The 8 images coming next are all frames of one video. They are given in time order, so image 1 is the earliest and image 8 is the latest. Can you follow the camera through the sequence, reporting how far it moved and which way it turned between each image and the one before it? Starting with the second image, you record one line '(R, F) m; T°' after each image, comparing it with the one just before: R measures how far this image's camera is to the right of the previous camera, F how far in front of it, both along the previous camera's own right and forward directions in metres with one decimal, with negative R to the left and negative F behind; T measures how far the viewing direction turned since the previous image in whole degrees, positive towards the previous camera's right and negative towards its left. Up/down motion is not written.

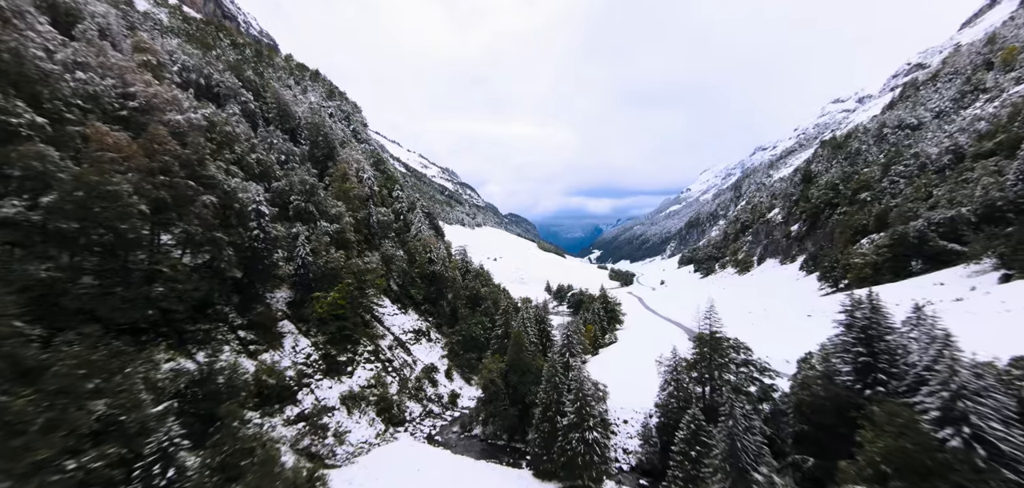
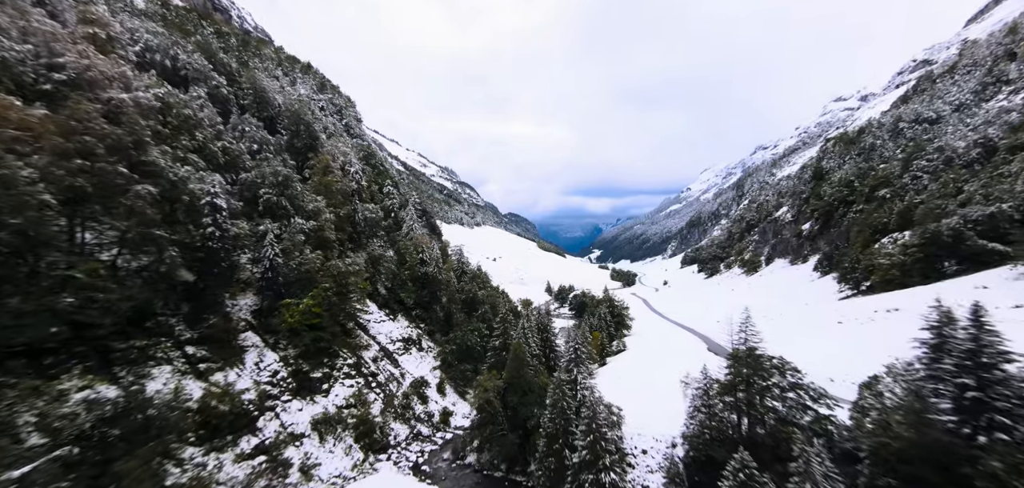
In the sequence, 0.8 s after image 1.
(0.0, +2.9) m; 0°
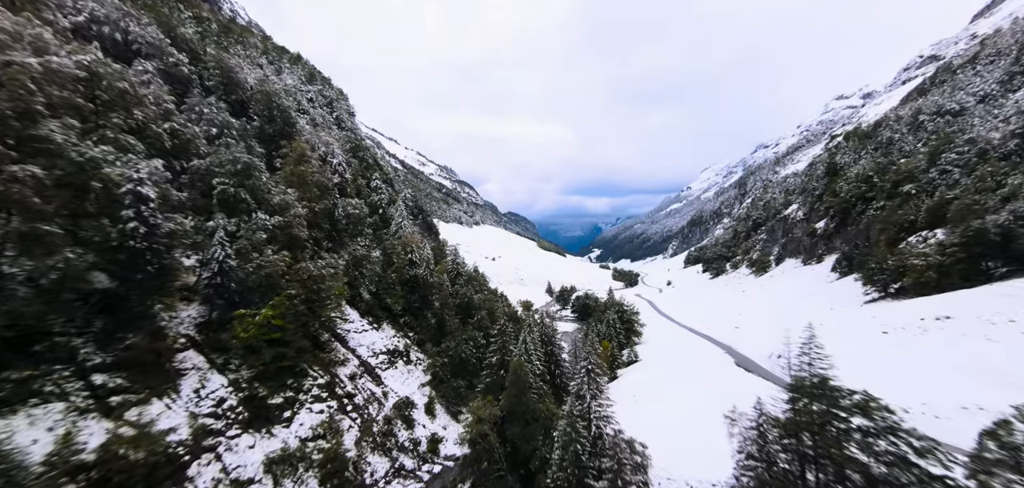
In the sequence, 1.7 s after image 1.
(0.0, +3.3) m; 0°
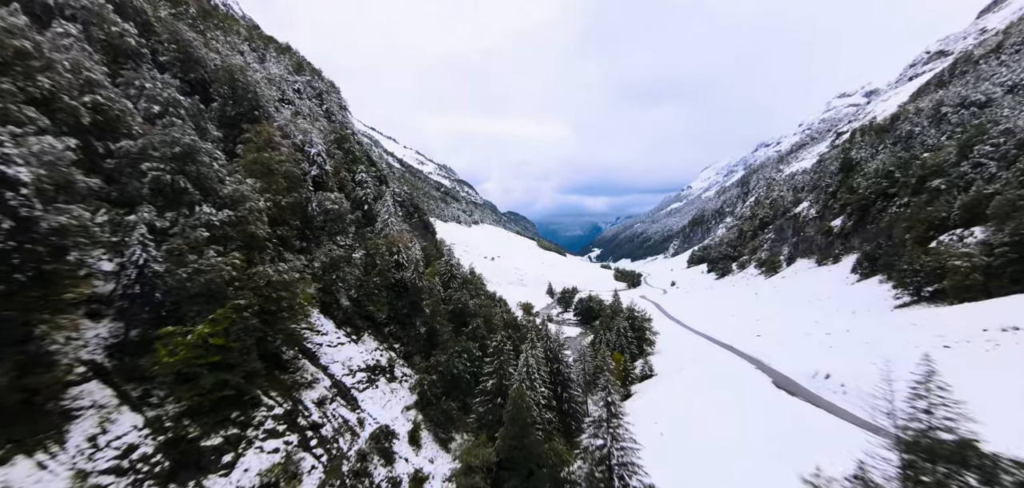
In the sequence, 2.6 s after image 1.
(0.0, +3.4) m; 0°
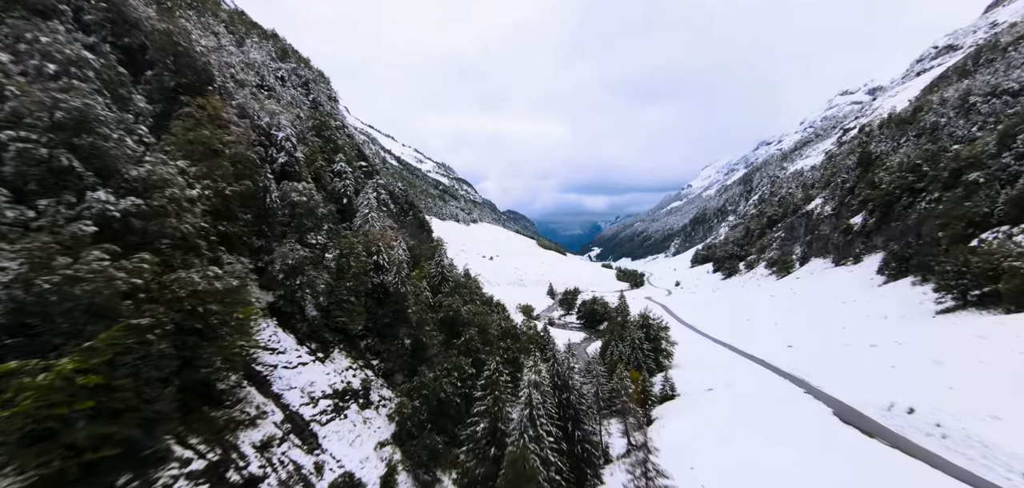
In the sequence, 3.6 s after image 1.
(0.0, +3.9) m; 0°
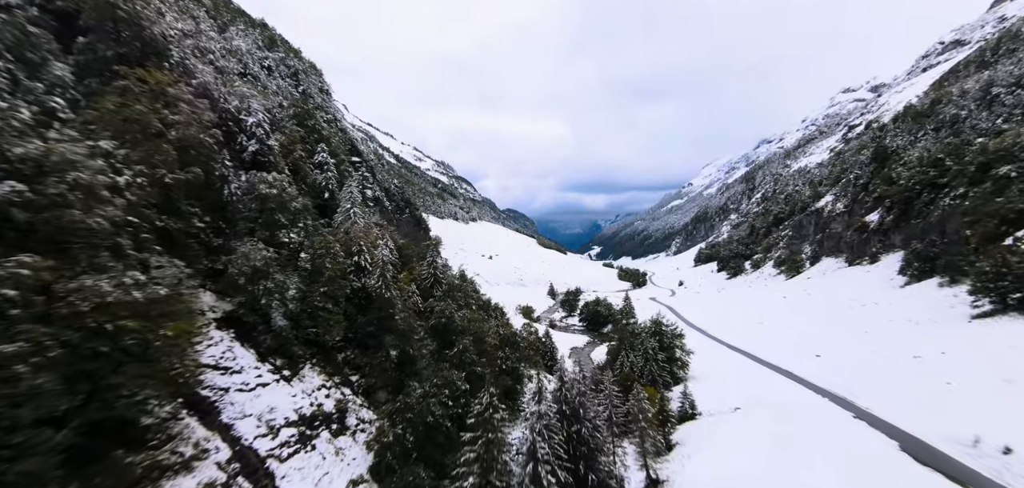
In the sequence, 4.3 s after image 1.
(0.0, +2.7) m; 0°
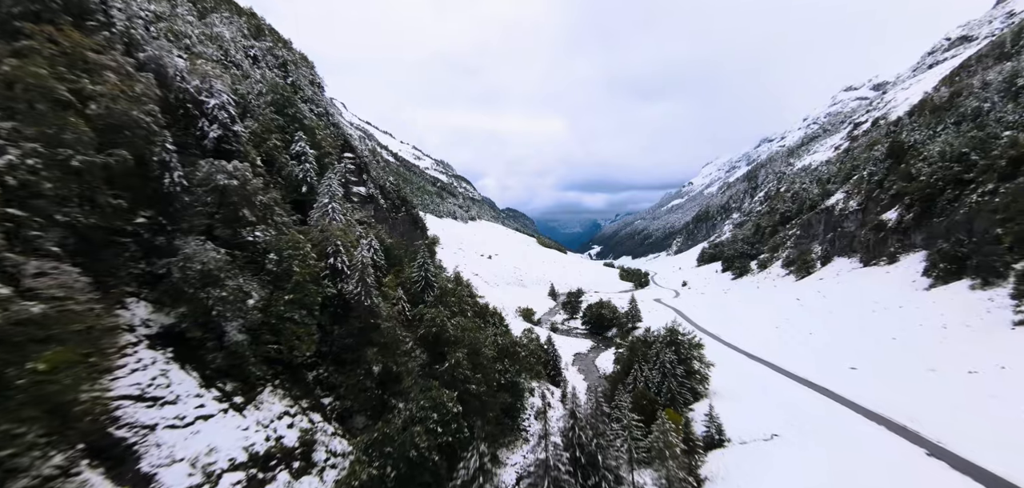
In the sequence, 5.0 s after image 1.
(0.0, +2.8) m; 0°
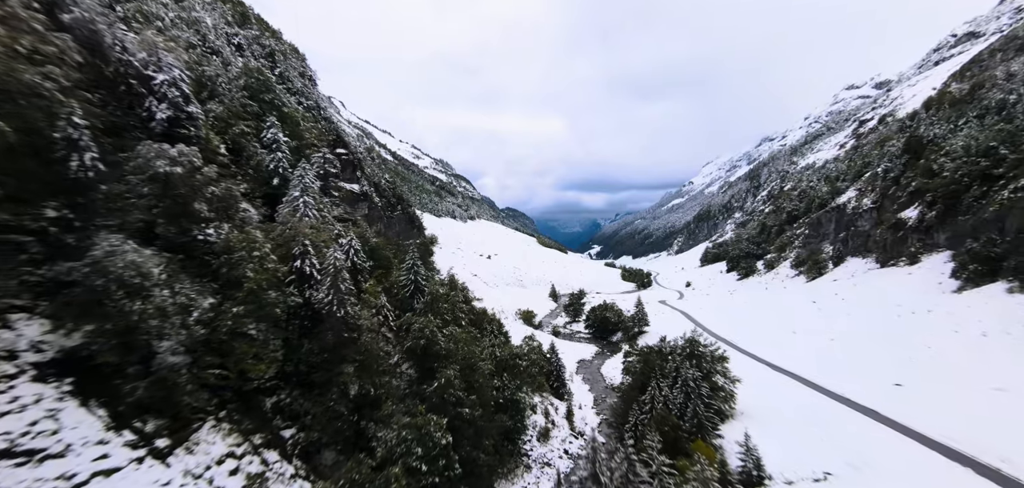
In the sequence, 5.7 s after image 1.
(0.0, +2.8) m; 0°
